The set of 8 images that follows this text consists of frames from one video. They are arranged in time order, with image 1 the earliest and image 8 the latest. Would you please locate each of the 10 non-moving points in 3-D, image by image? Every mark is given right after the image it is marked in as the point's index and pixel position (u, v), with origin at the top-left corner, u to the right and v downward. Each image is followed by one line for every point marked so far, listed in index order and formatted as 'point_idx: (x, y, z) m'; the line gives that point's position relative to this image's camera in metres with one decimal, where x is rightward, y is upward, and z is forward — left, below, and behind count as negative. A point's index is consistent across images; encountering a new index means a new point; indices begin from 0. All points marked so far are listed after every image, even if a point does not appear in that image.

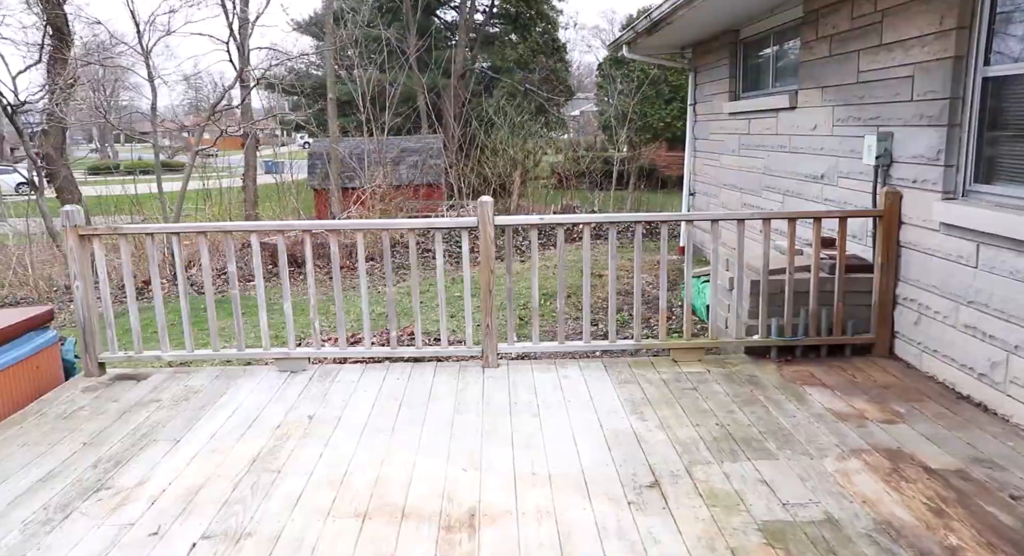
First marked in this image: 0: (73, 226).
0: (-2.1, +0.3, +3.8) m
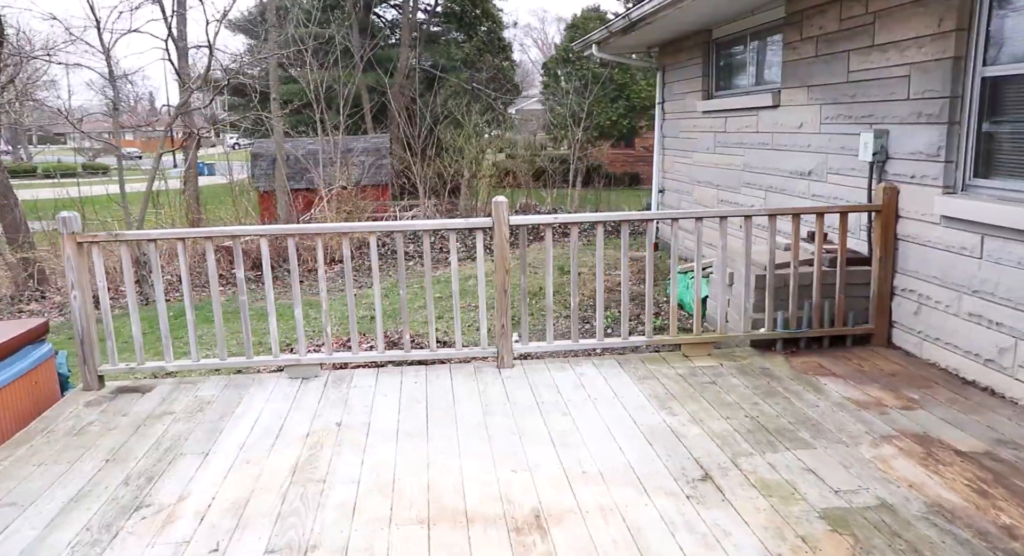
0: (-2.1, +0.2, +3.6) m
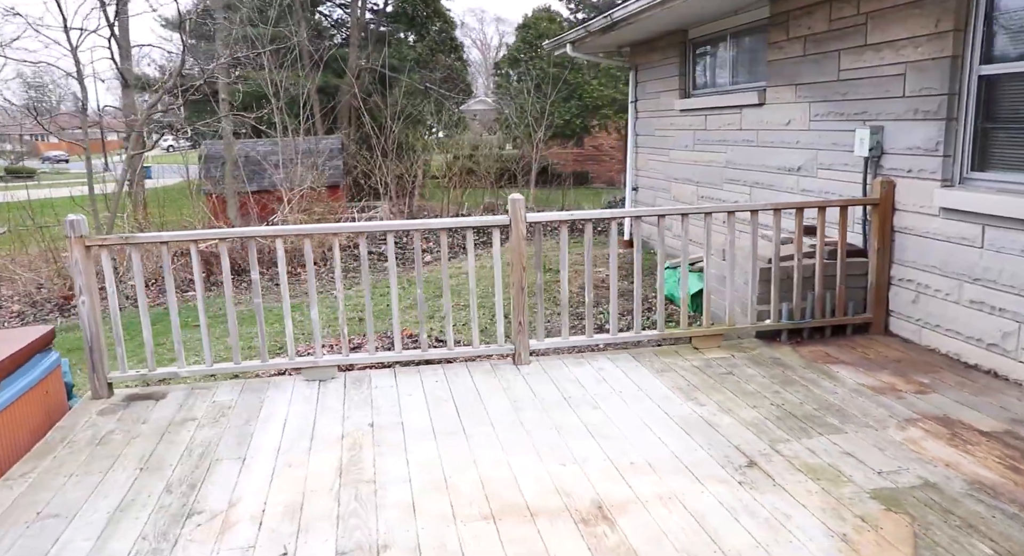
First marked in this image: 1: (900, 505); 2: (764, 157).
0: (-2.0, +0.2, +3.5) m
1: (+1.2, -0.7, +2.4) m
2: (+1.9, +0.9, +5.7) m
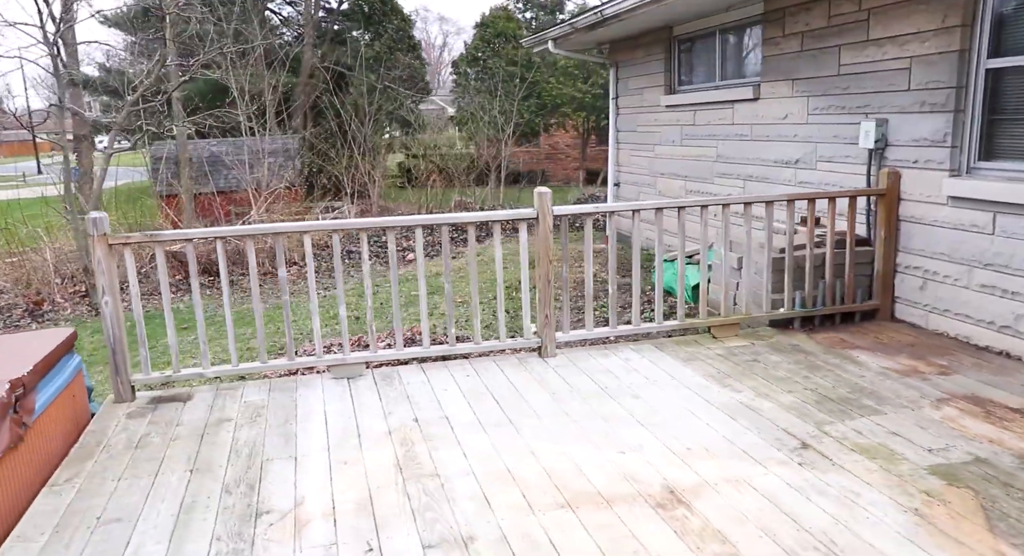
0: (-1.8, +0.2, +3.4) m
1: (+1.5, -0.7, +2.5) m
2: (+1.9, +1.0, +5.9) m
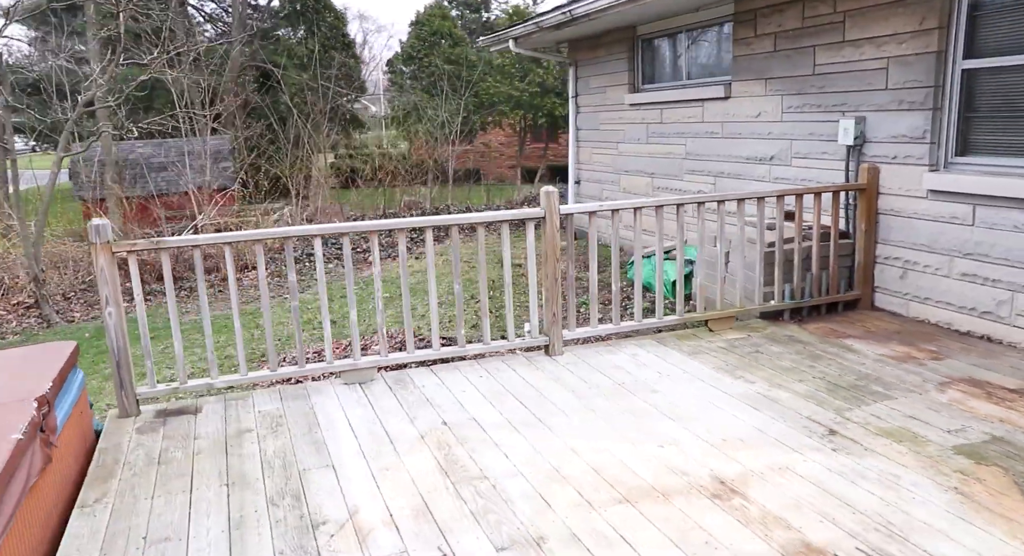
0: (-1.7, +0.1, +3.2) m
1: (+1.6, -0.6, +2.7) m
2: (+1.7, +1.0, +6.0) m
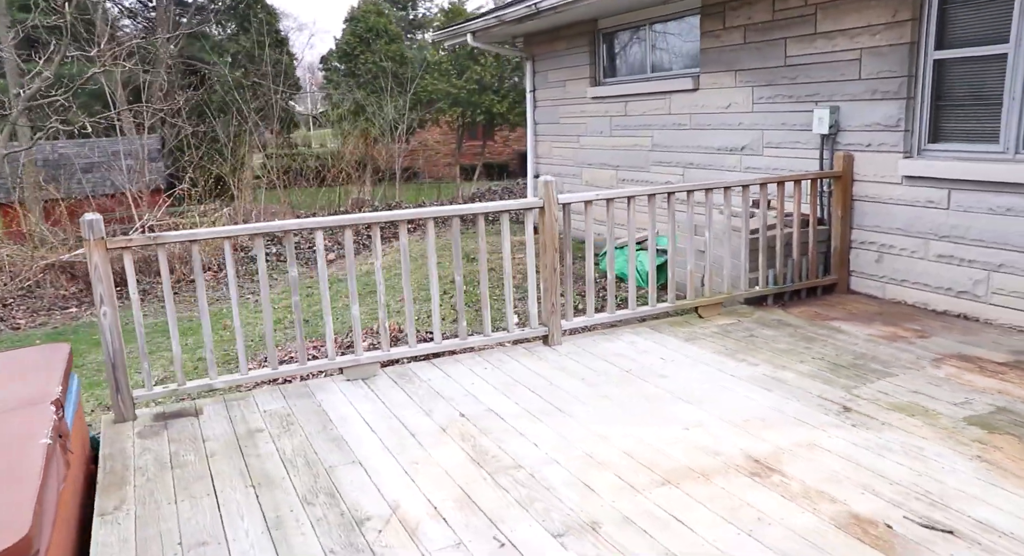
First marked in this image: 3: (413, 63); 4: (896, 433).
0: (-1.6, +0.2, +3.0) m
1: (+1.8, -0.5, +2.8) m
2: (+1.5, +1.1, +6.1) m
3: (-2.1, +4.6, +16.4) m
4: (+1.4, -0.6, +2.8) m
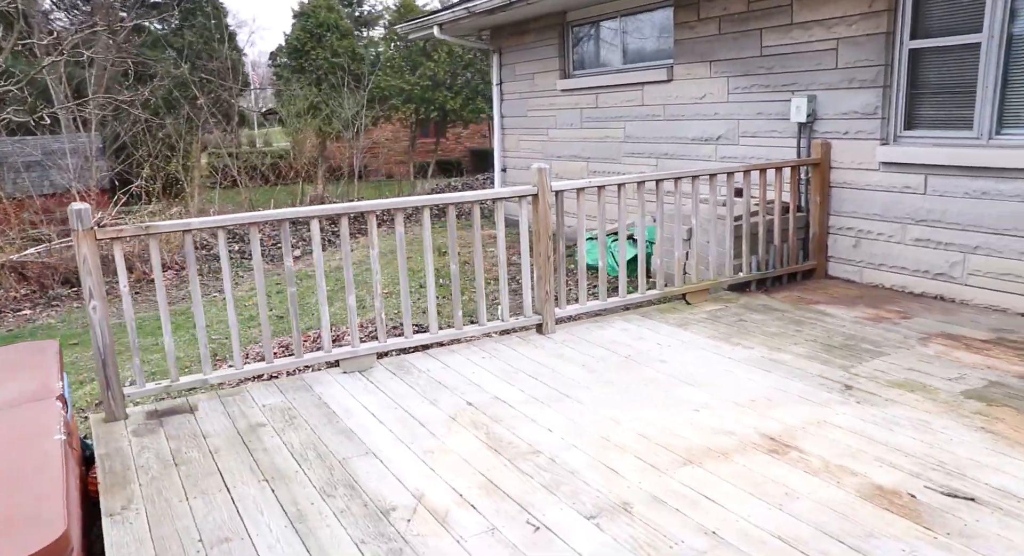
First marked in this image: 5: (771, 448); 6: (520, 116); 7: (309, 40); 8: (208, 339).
0: (-1.6, +0.2, +2.9) m
1: (+1.8, -0.5, +2.9) m
2: (+1.3, +1.2, +6.2) m
3: (-3.0, +4.6, +16.1) m
4: (+1.4, -0.5, +2.9) m
5: (+0.9, -0.6, +2.6) m
6: (+0.1, +1.8, +8.5) m
7: (-4.1, +5.0, +16.0) m
8: (-2.0, -0.4, +5.2) m
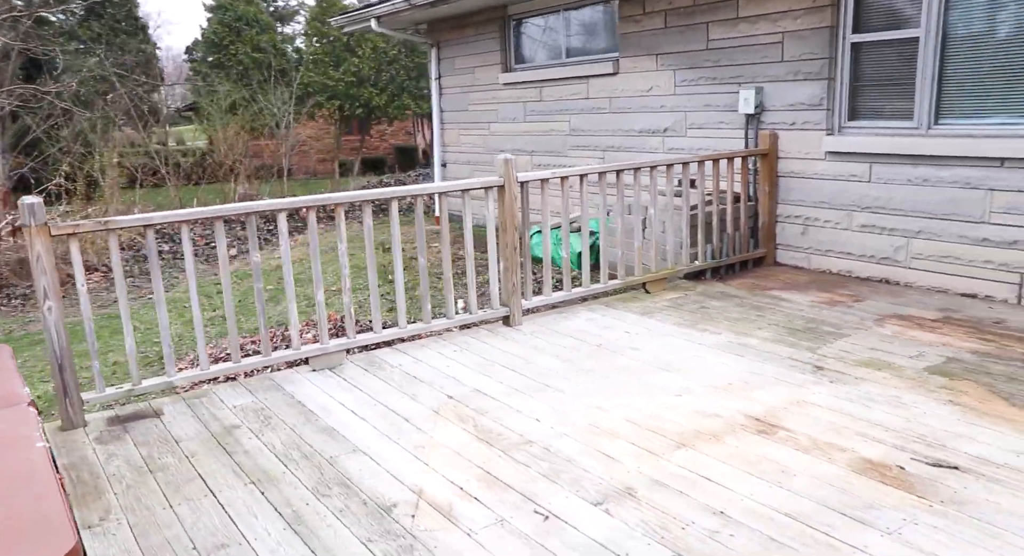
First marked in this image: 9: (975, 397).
0: (-1.7, +0.2, +2.7) m
1: (+1.7, -0.4, +3.0) m
2: (+0.9, +1.3, +6.3) m
3: (-4.5, +4.6, +15.7) m
4: (+1.4, -0.4, +3.0) m
5: (+0.8, -0.5, +2.7) m
6: (-0.6, +1.8, +8.4) m
7: (-5.5, +4.9, +15.5) m
8: (-2.3, -0.4, +5.0) m
9: (+1.7, -0.4, +2.8) m
